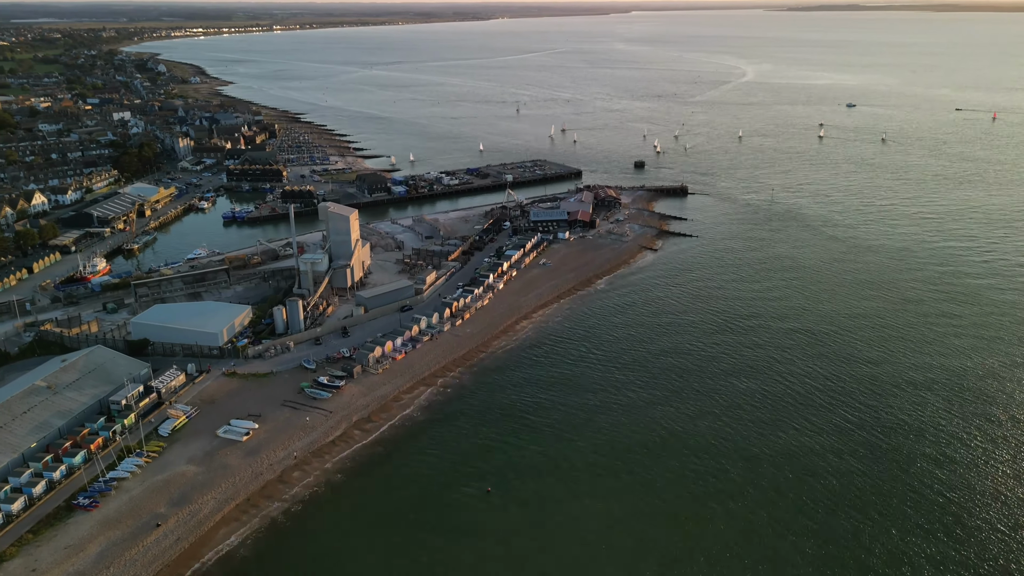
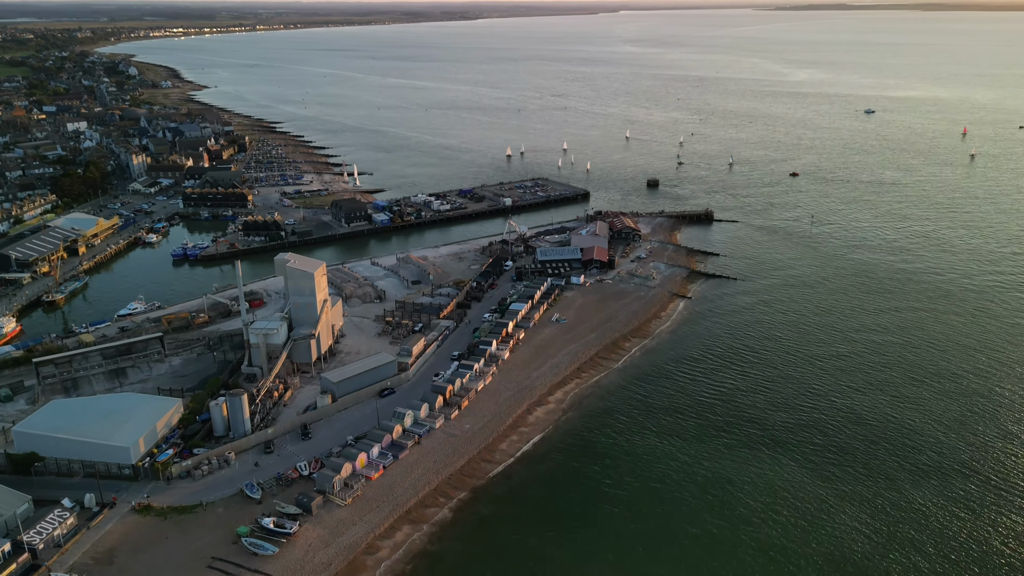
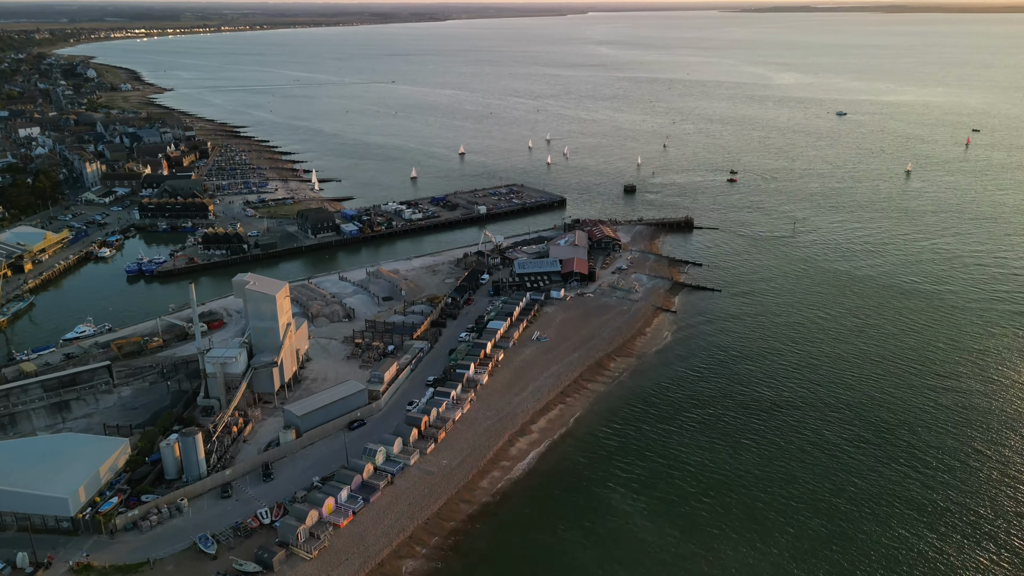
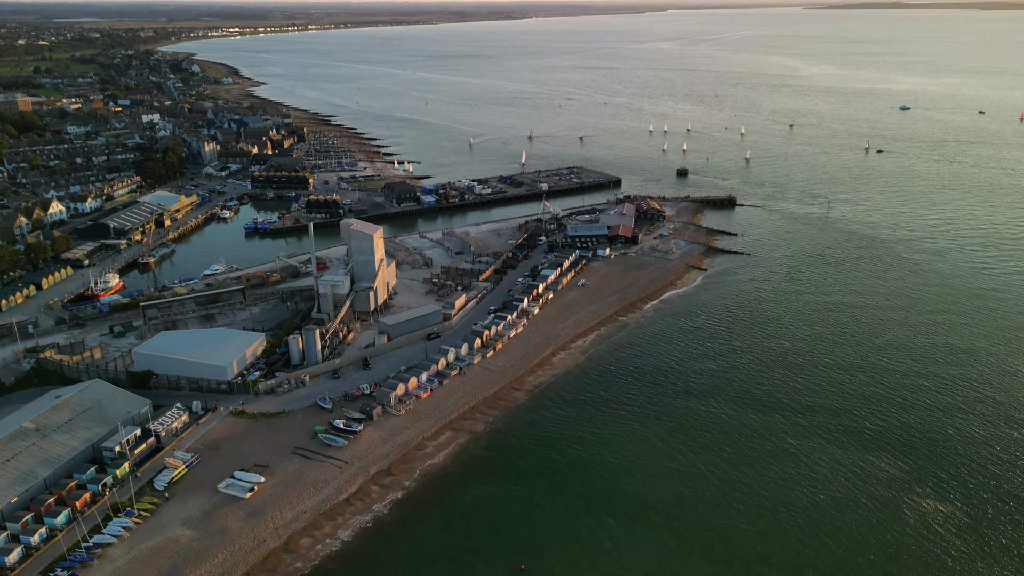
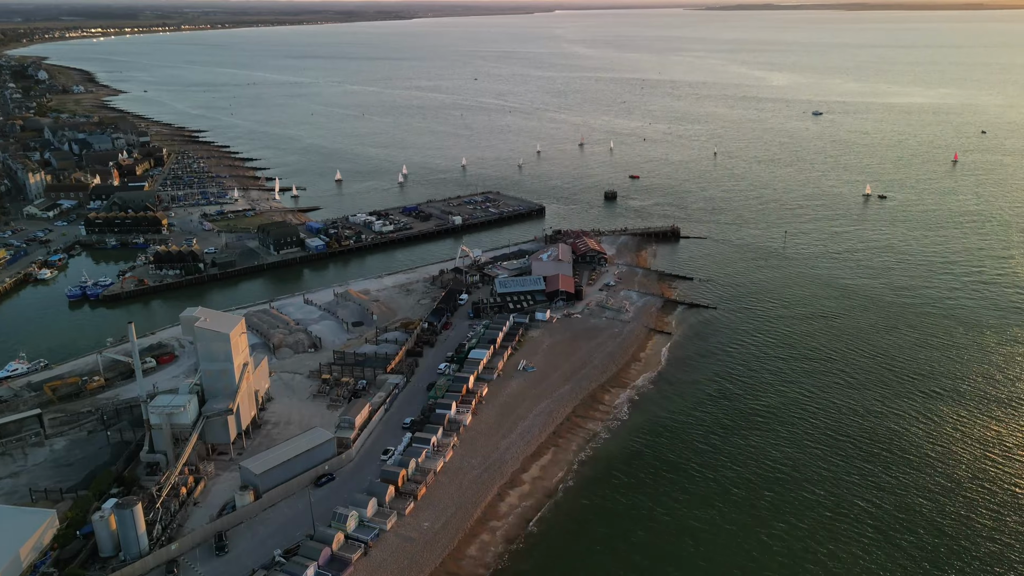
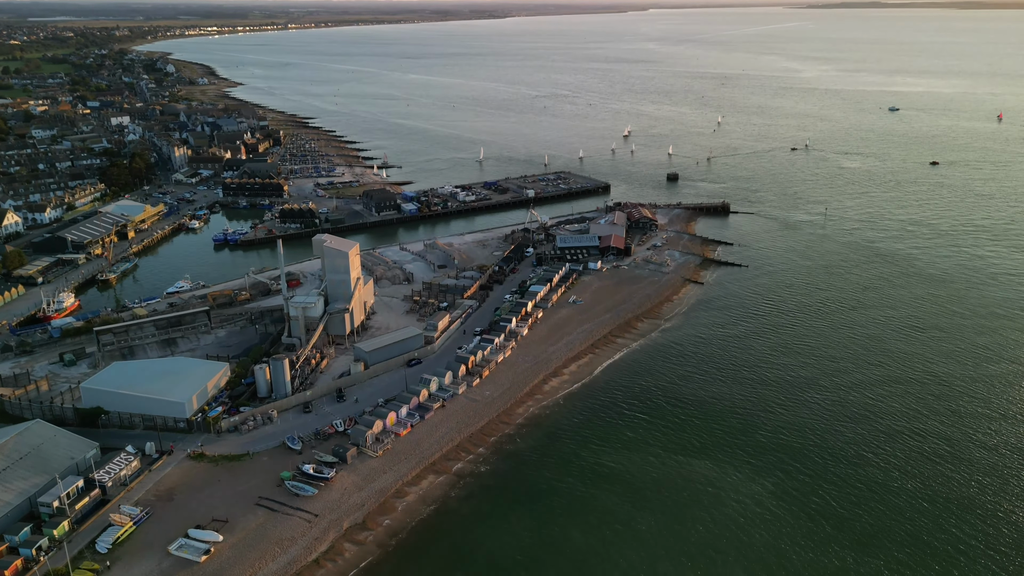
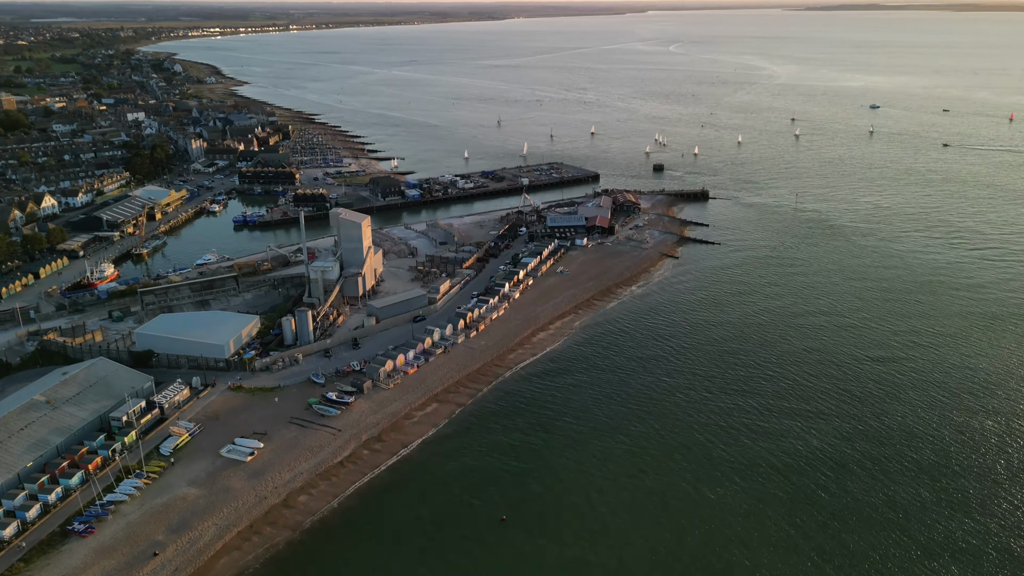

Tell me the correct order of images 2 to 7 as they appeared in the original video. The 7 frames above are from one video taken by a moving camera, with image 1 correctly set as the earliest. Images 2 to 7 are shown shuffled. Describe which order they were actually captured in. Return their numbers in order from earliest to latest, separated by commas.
7, 4, 6, 2, 3, 5
